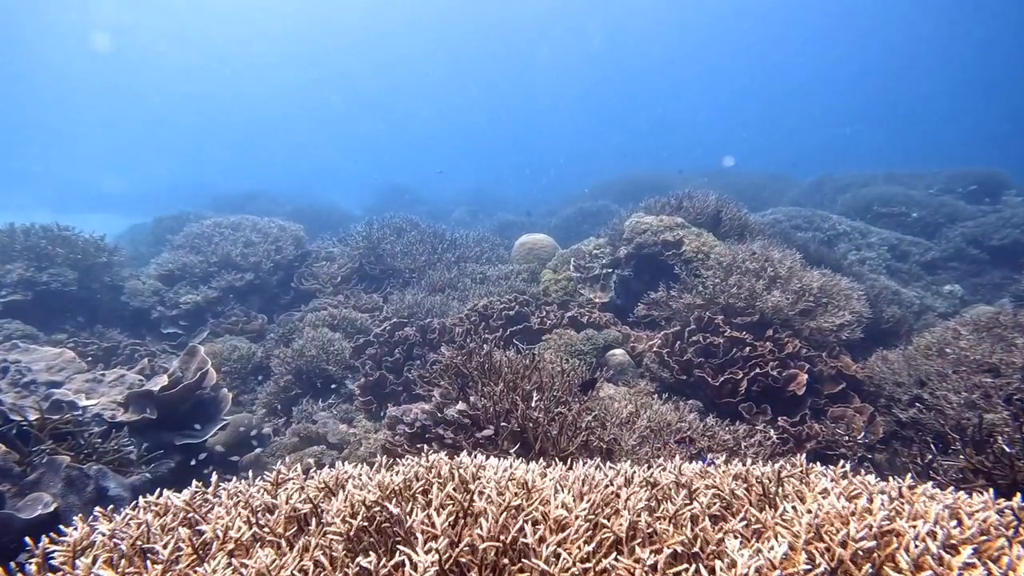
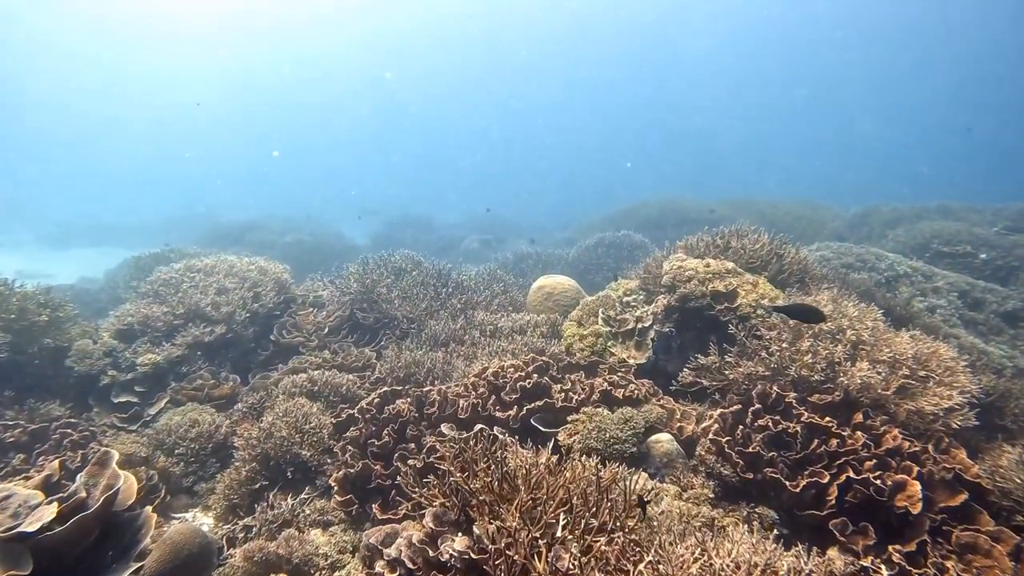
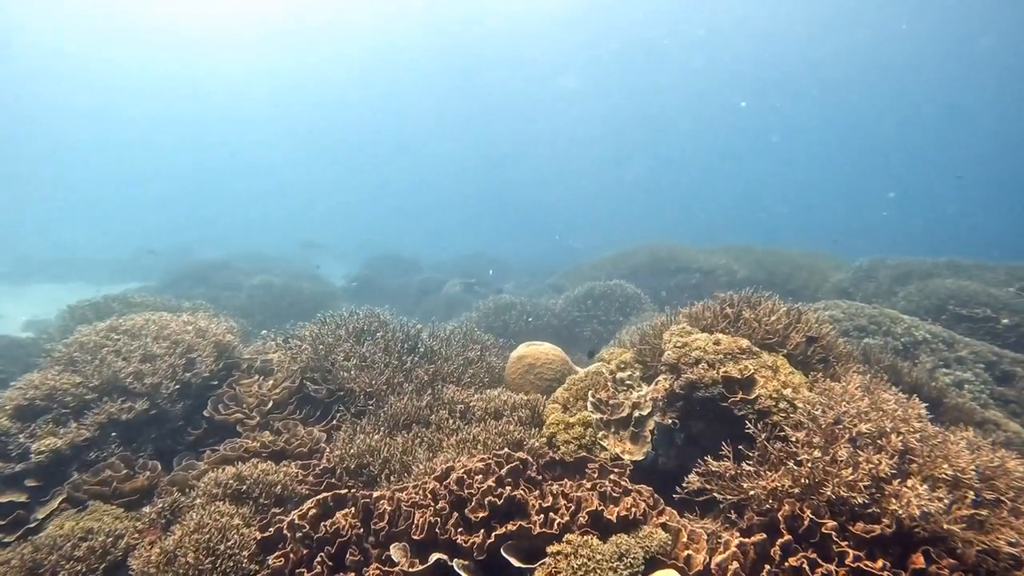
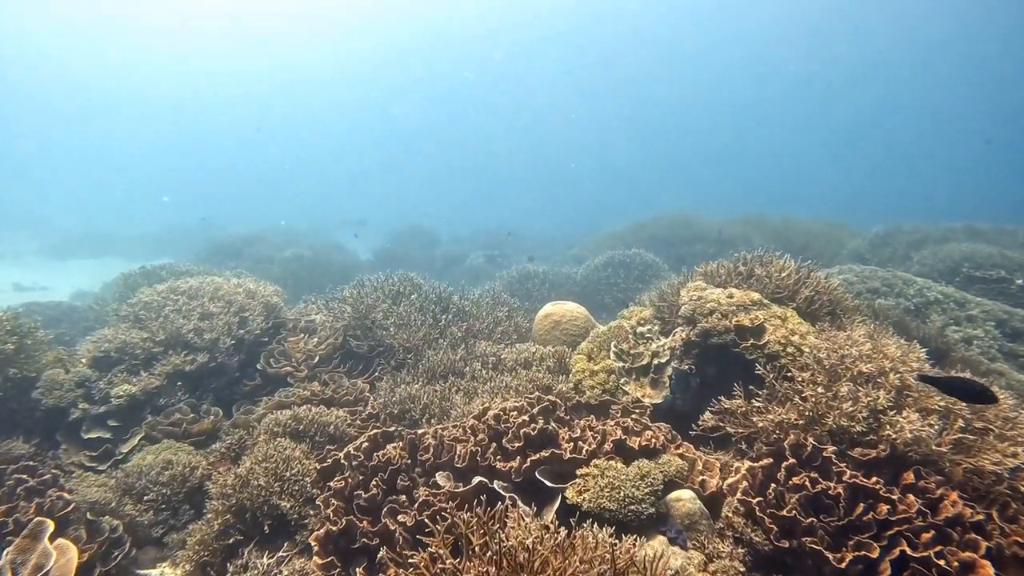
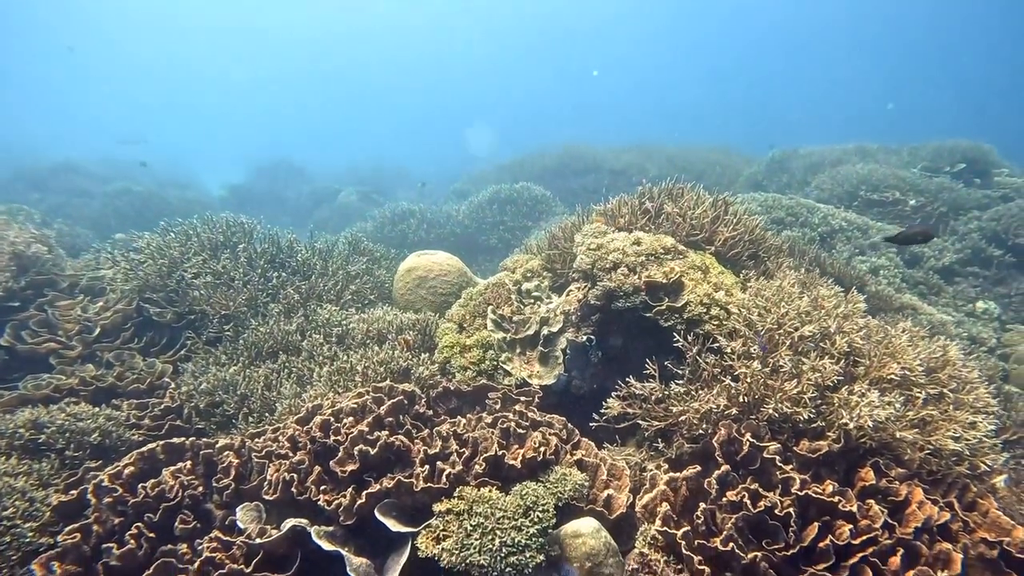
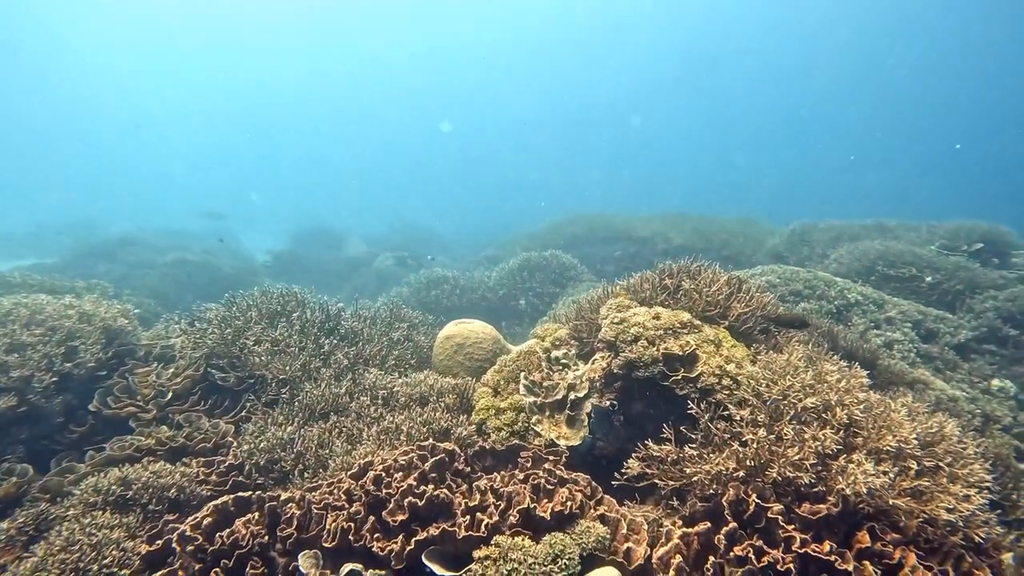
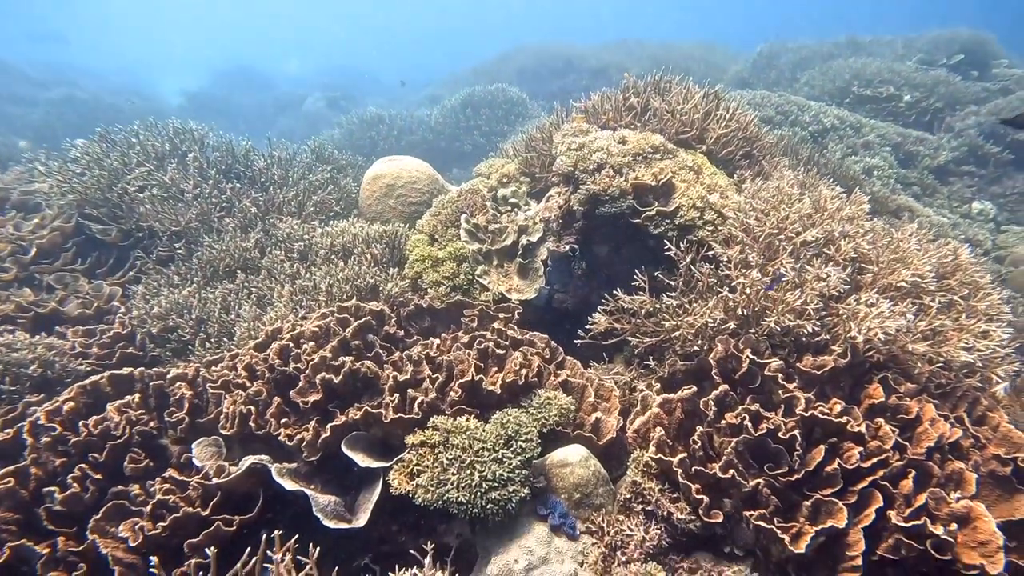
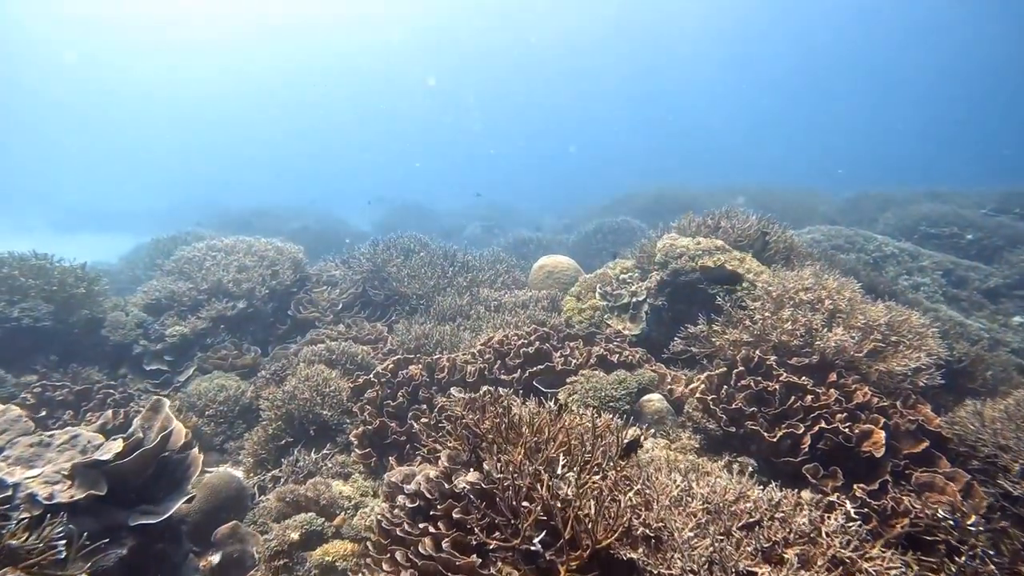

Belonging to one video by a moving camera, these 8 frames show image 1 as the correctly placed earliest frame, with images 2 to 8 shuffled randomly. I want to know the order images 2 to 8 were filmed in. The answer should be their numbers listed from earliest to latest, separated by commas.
8, 2, 4, 3, 6, 5, 7
